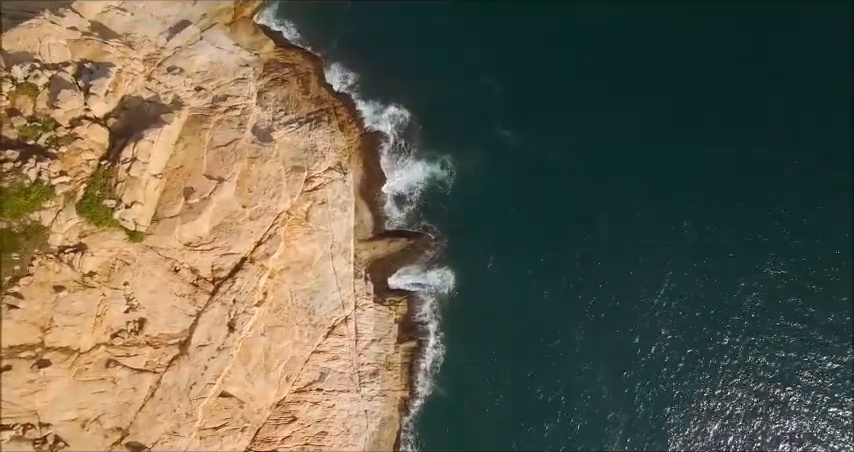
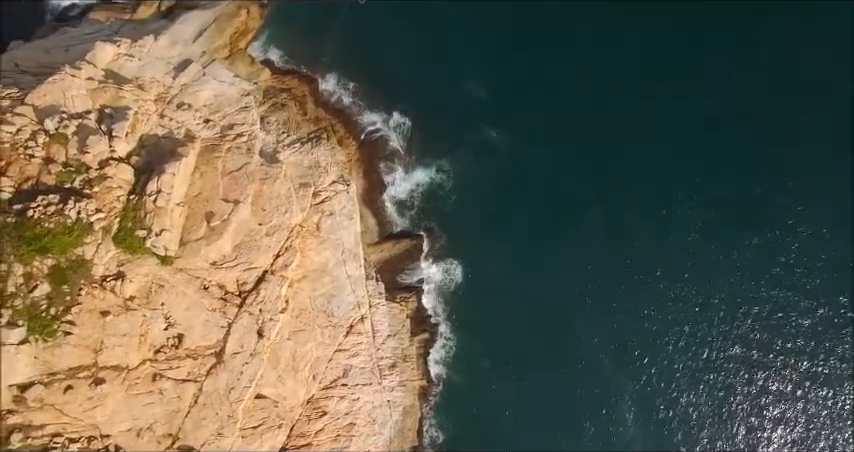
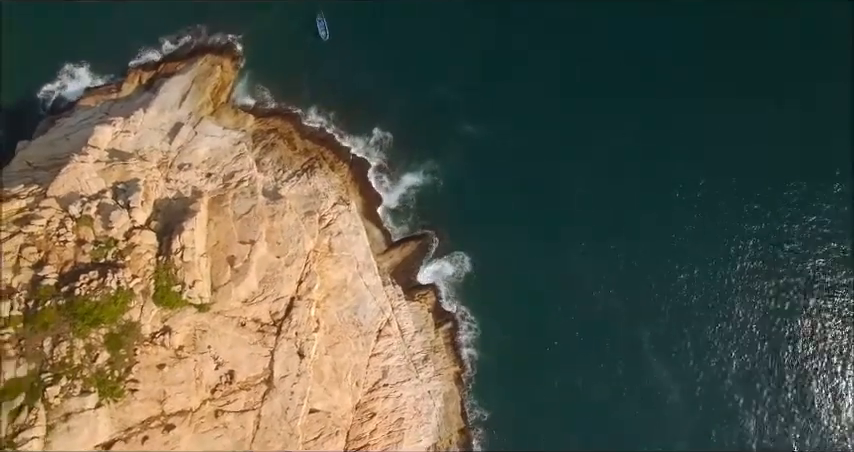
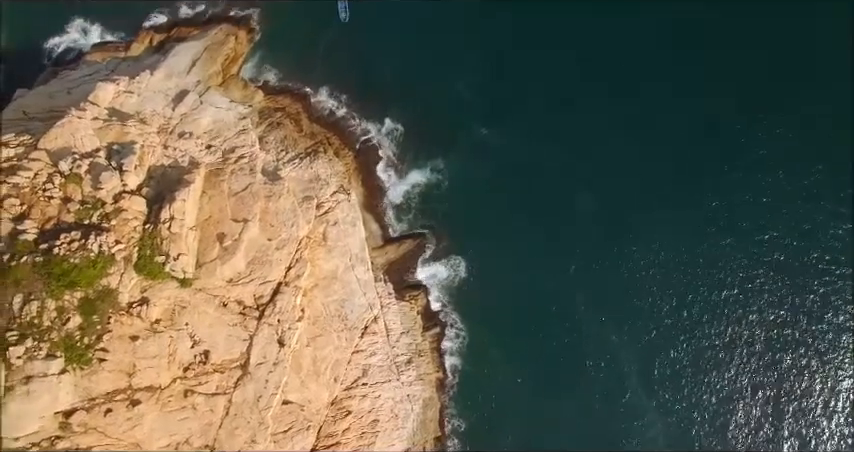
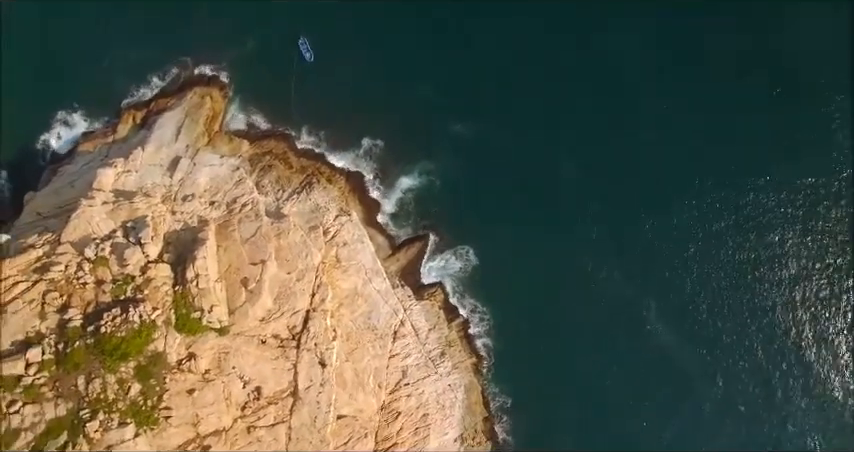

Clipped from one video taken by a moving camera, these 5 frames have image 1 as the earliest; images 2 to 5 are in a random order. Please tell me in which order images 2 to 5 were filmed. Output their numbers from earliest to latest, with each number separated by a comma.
2, 4, 3, 5
